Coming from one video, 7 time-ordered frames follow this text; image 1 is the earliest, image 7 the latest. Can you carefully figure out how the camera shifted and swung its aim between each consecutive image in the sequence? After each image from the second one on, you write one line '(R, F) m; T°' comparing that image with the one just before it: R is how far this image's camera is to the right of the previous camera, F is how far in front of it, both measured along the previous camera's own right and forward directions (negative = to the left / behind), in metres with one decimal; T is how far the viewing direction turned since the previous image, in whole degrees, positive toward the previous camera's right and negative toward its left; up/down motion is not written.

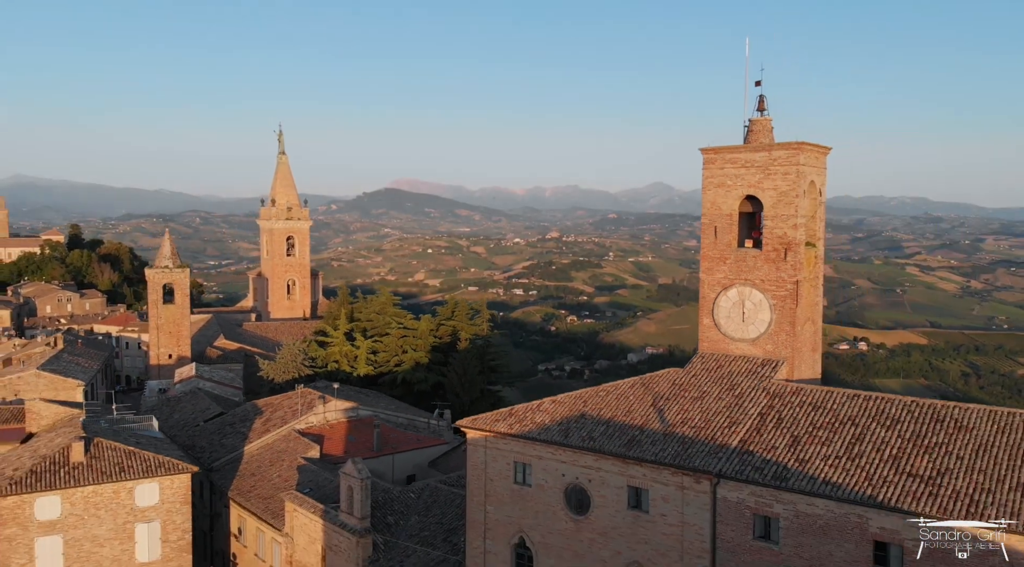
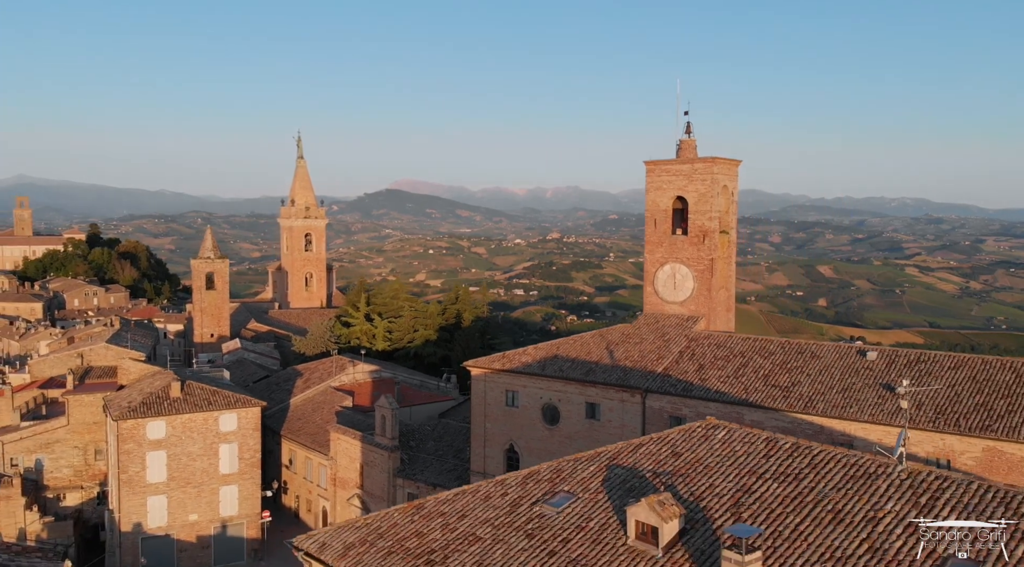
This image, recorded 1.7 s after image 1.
(+0.3, -6.4) m; 0°
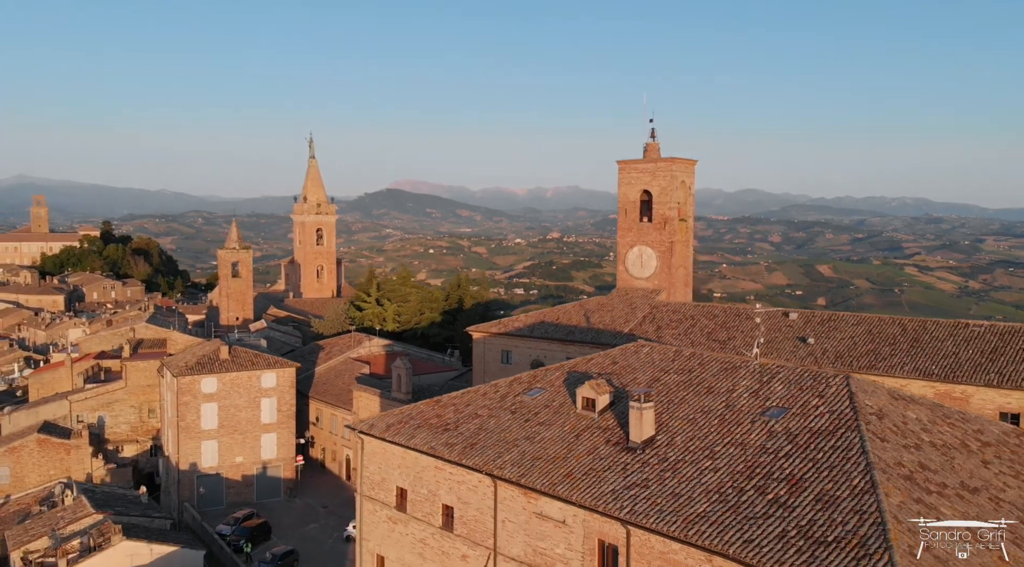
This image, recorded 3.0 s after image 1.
(+0.2, -5.0) m; 0°
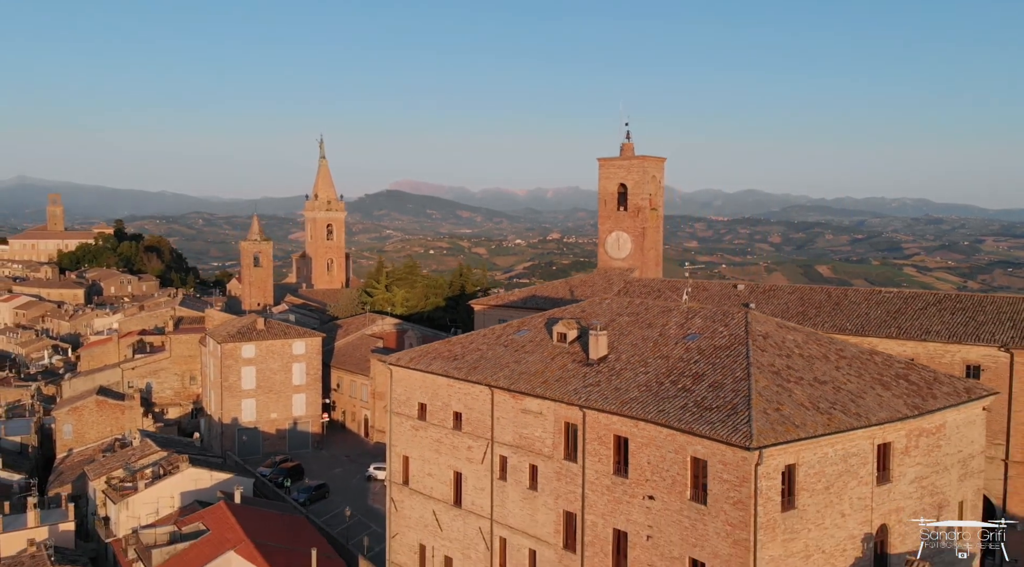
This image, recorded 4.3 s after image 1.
(+0.2, -5.0) m; 0°
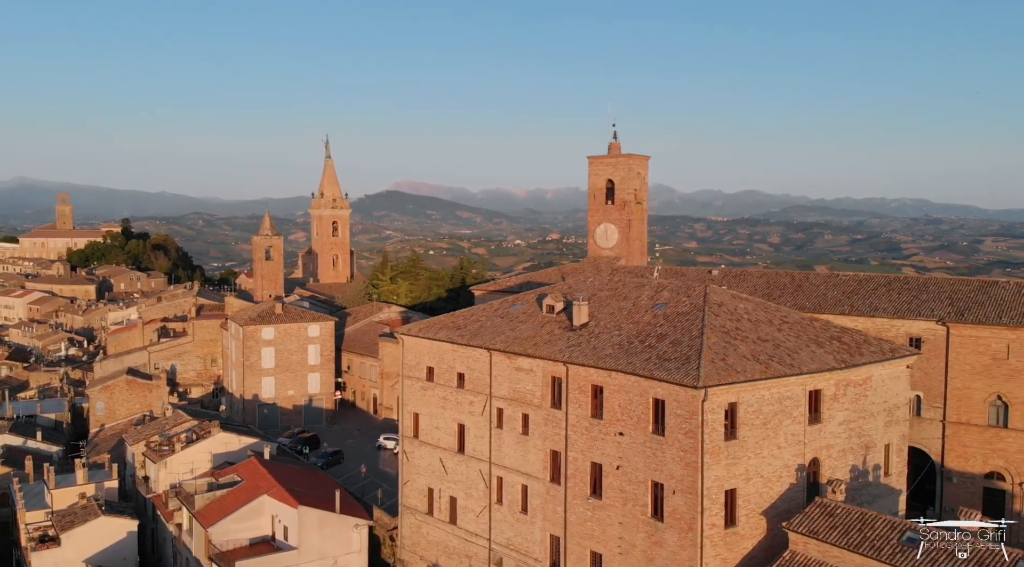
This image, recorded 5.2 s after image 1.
(+0.1, -3.3) m; 0°
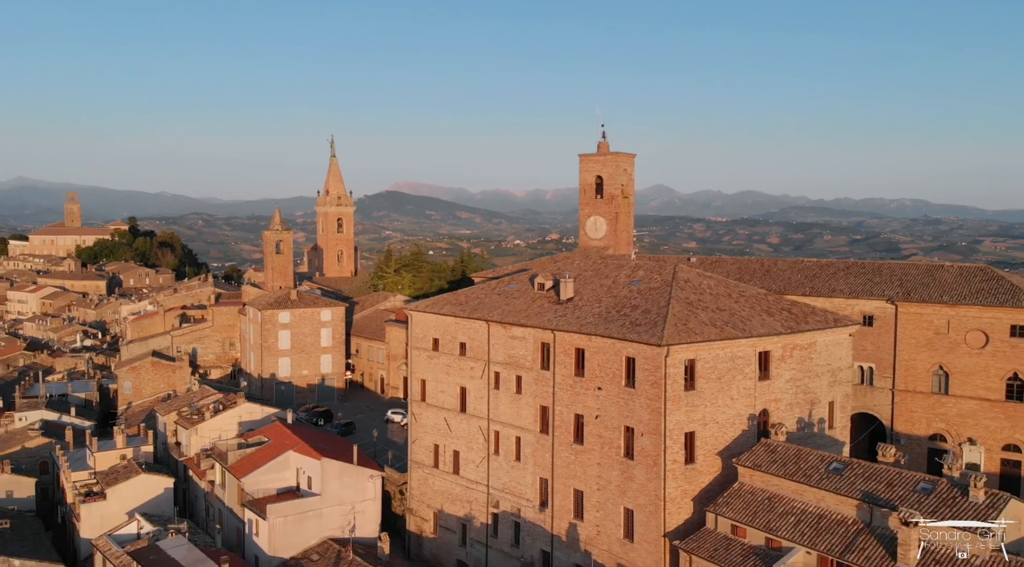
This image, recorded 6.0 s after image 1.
(+0.1, -3.3) m; 0°
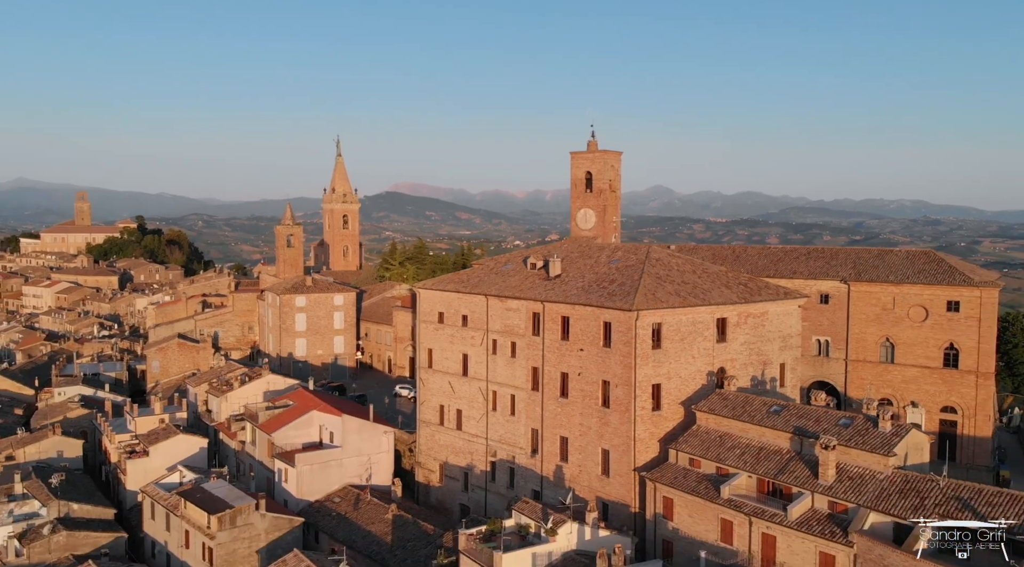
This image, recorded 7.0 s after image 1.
(+0.1, -3.9) m; 0°
